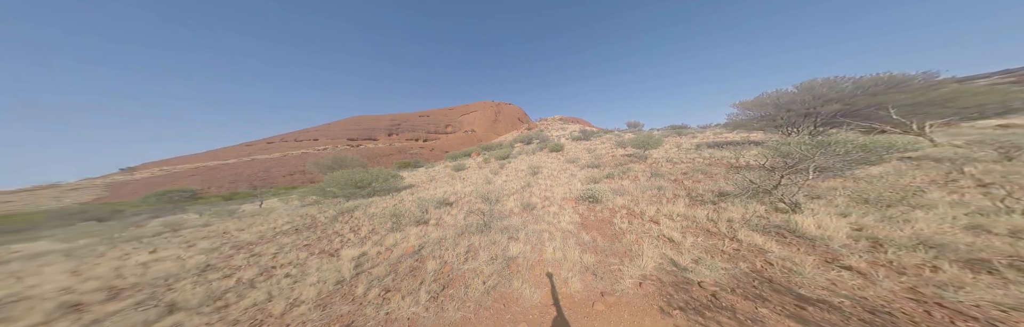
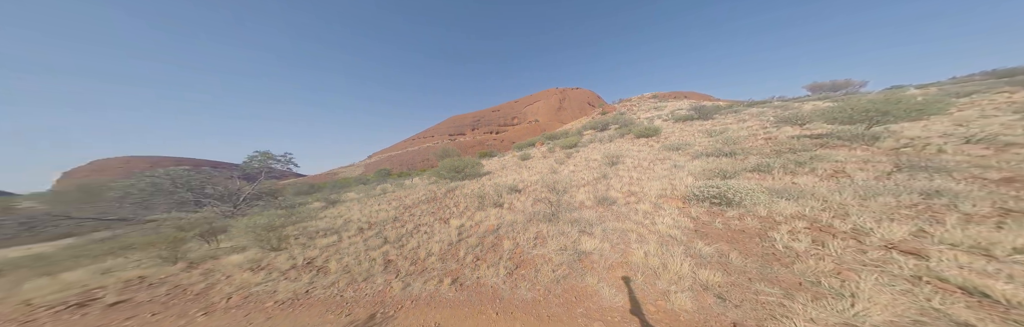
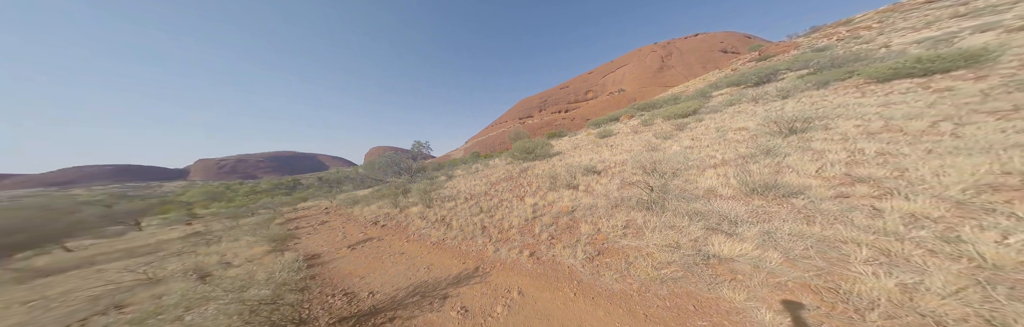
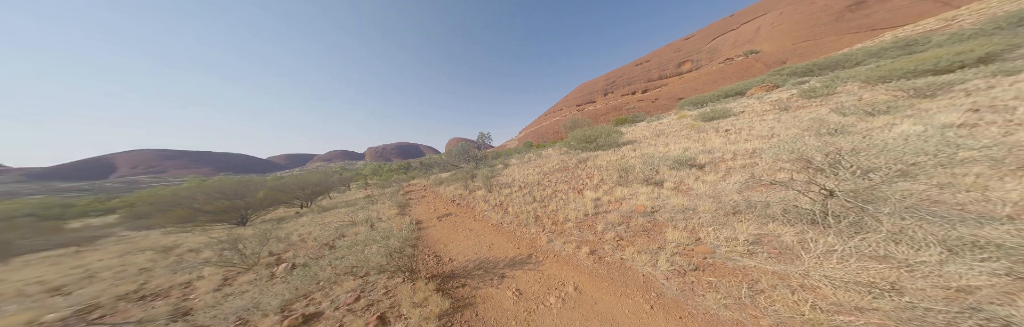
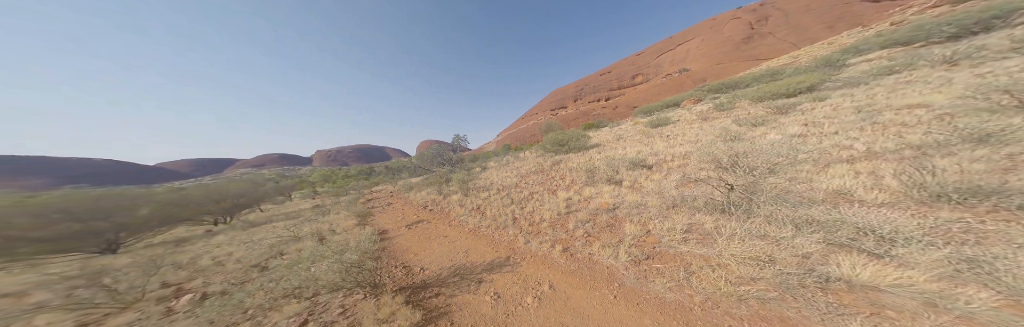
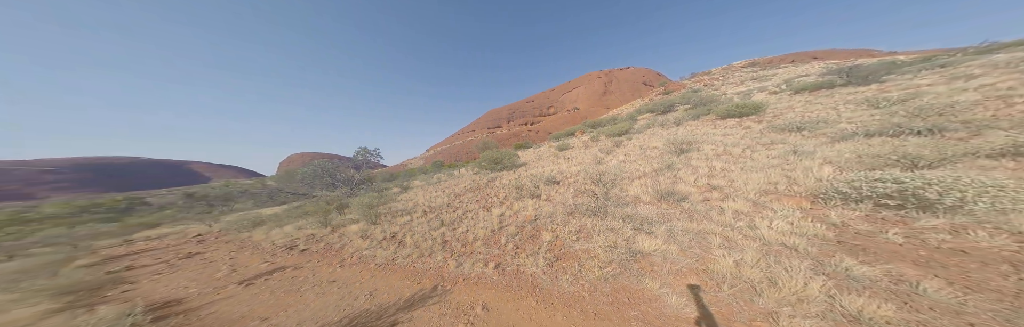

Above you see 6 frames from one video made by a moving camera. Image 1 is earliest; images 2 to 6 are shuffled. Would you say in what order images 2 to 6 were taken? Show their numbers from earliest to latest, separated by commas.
2, 6, 3, 5, 4
